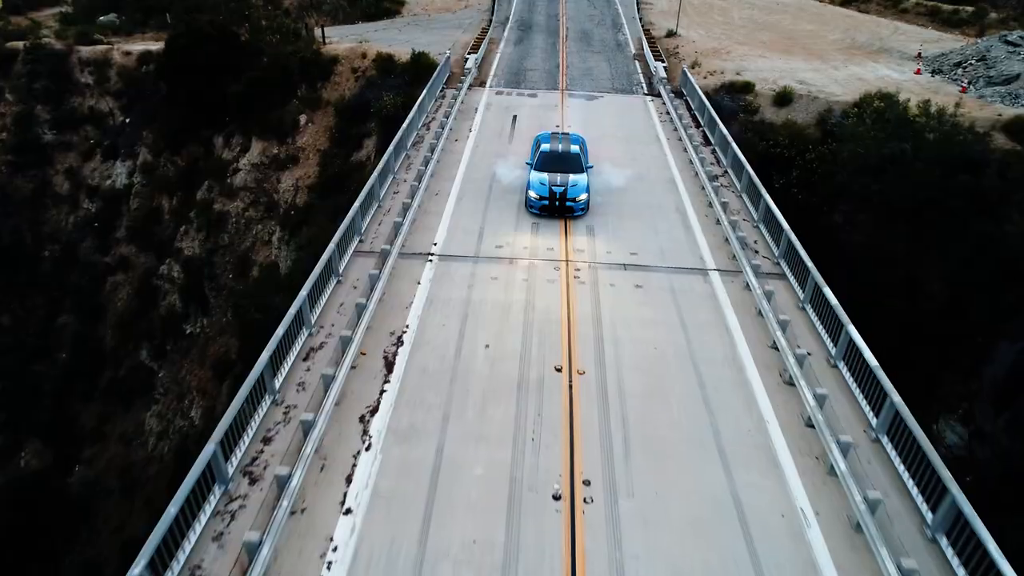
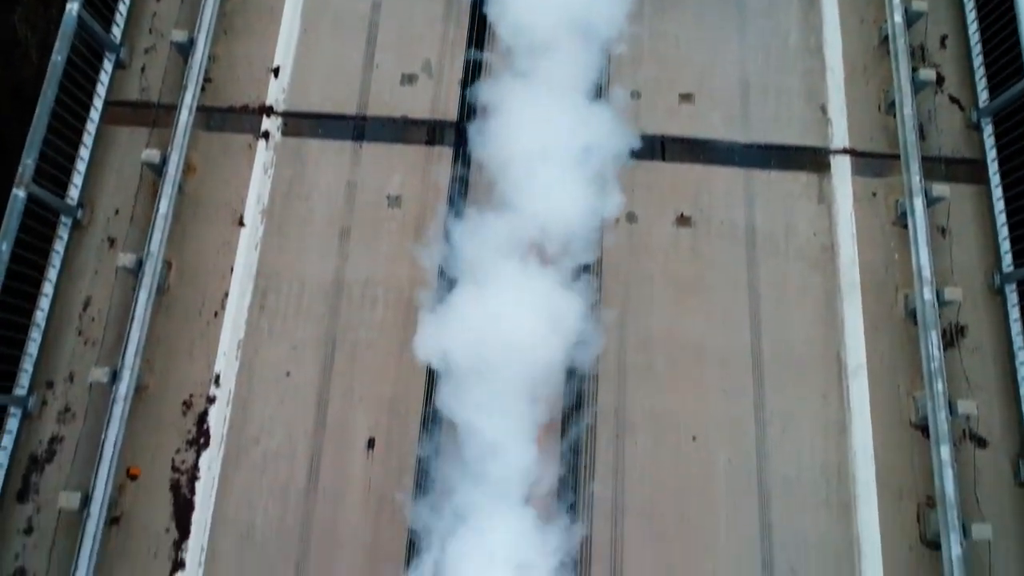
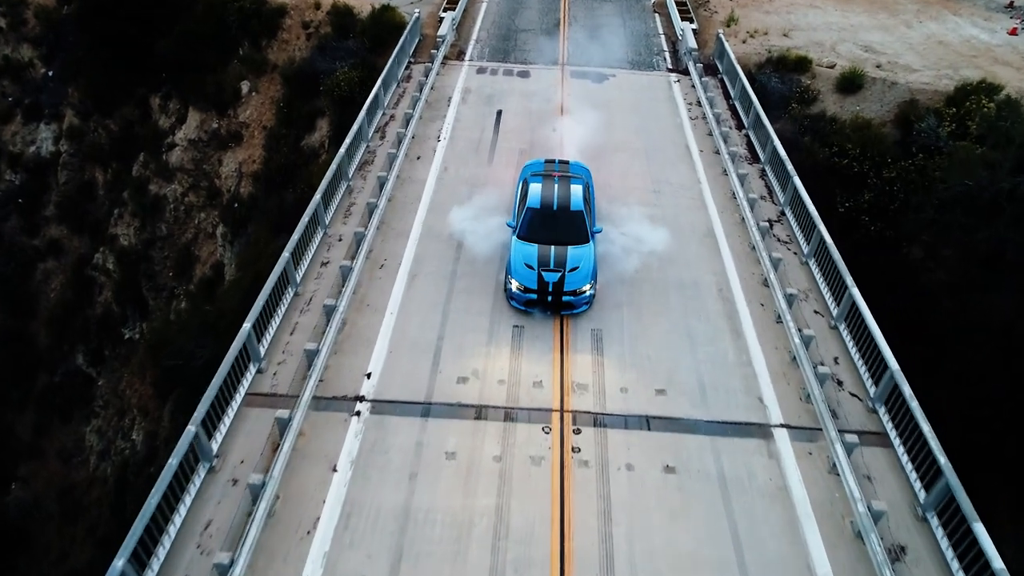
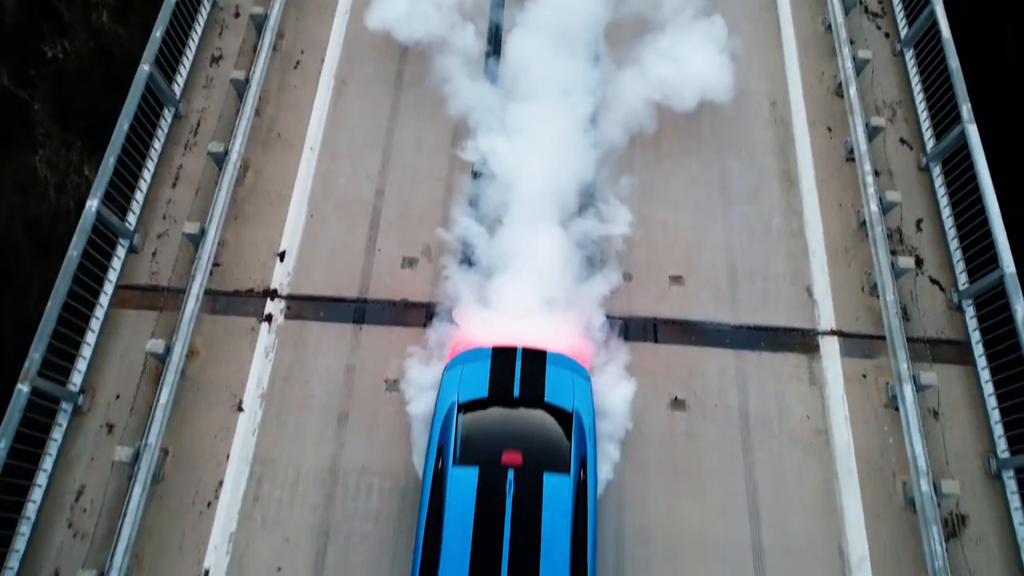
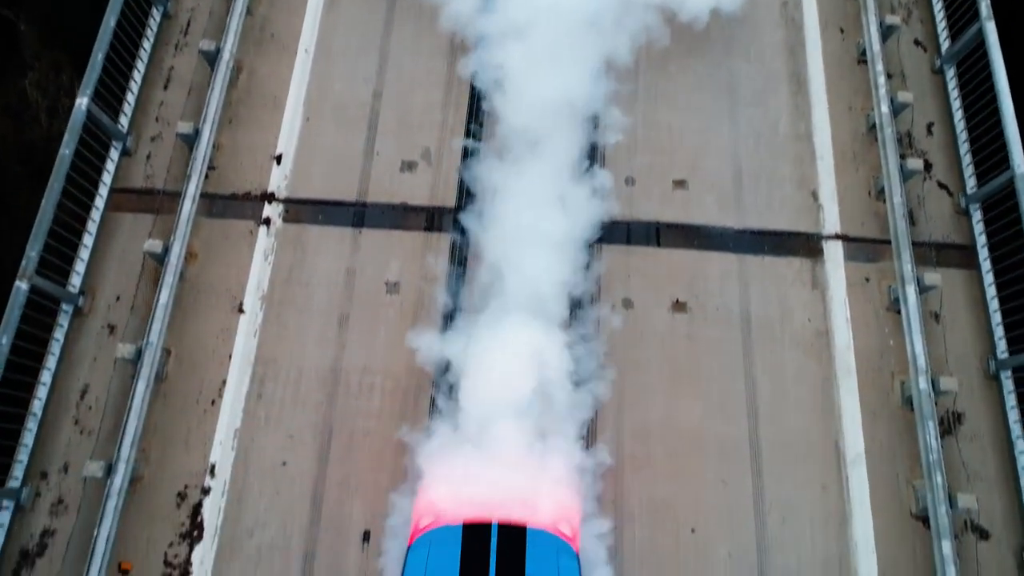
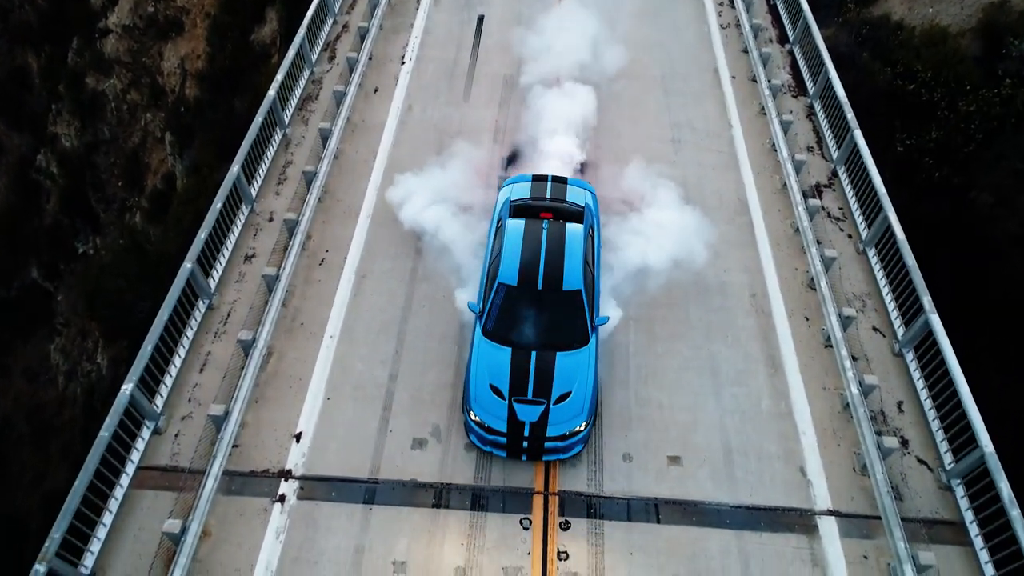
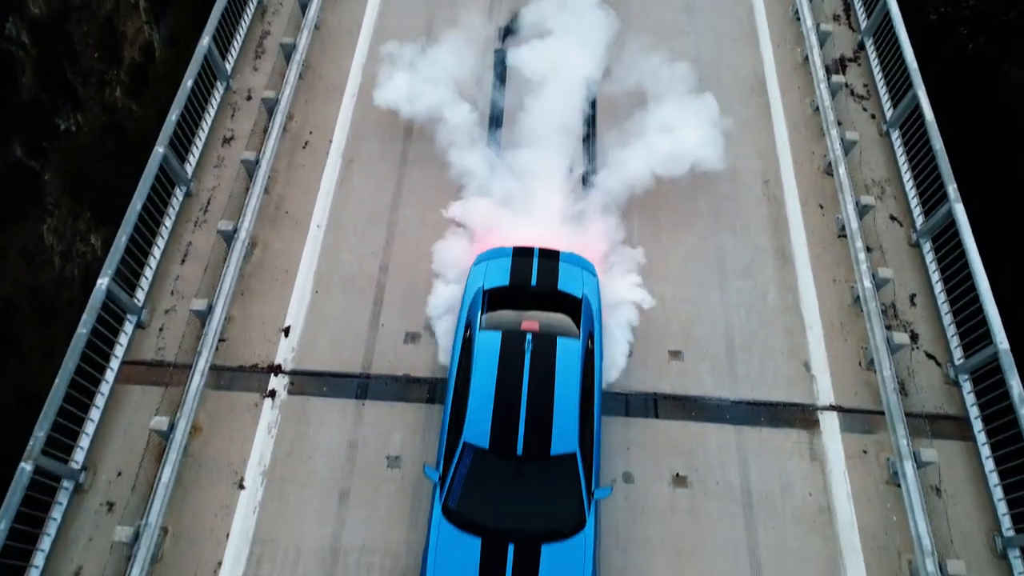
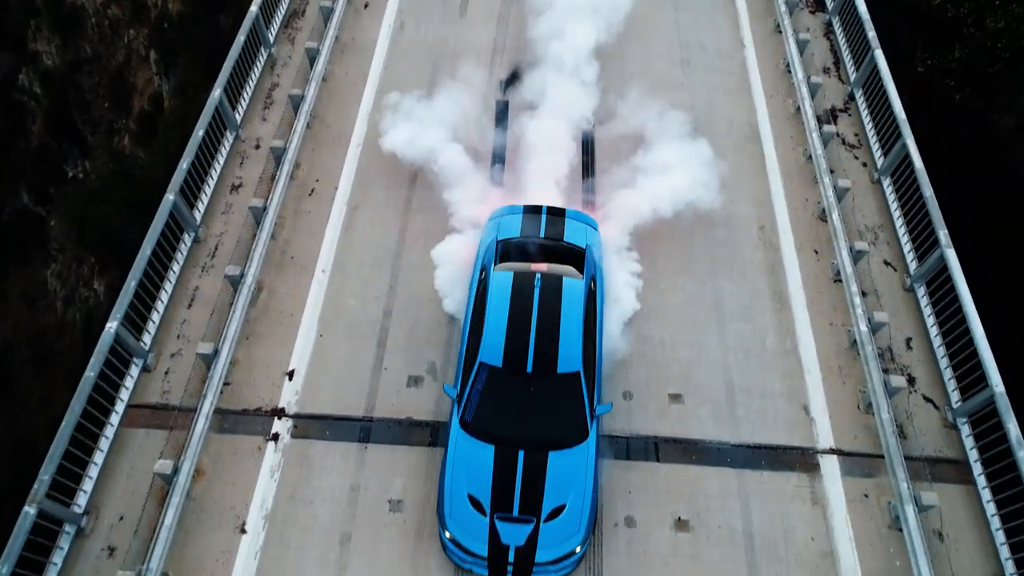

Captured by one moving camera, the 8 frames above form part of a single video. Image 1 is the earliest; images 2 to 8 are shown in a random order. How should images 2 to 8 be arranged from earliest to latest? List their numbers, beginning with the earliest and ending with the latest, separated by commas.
3, 6, 8, 7, 4, 5, 2
